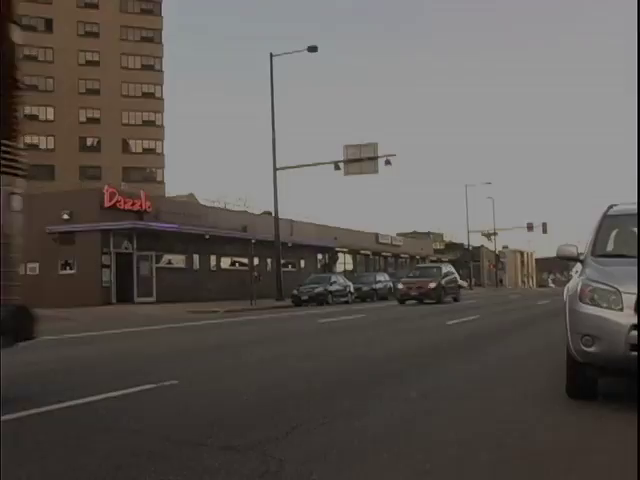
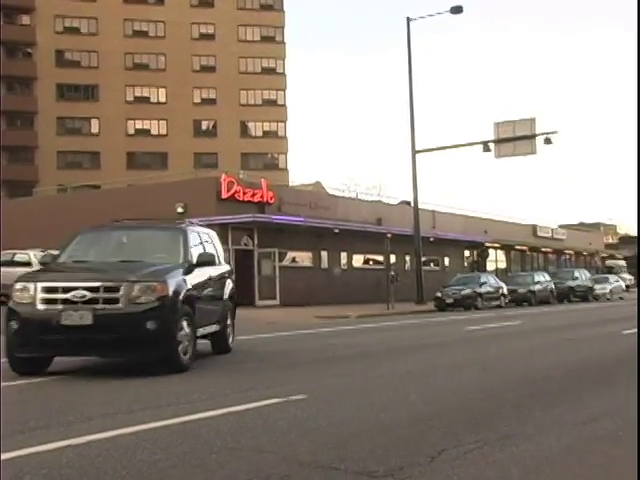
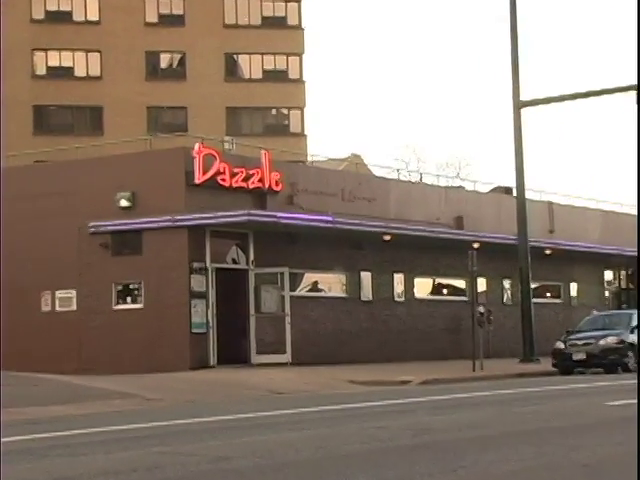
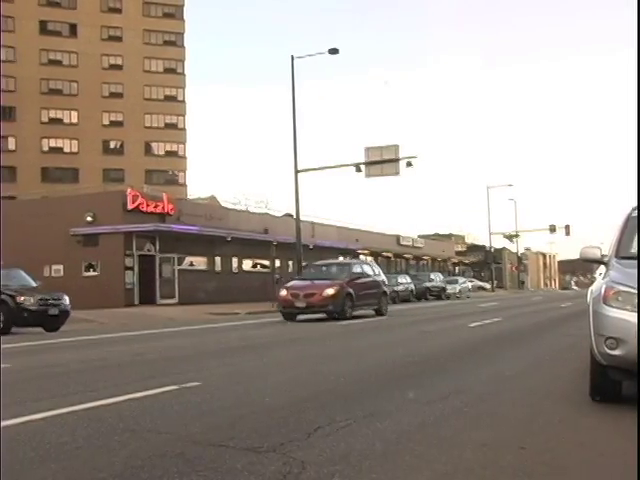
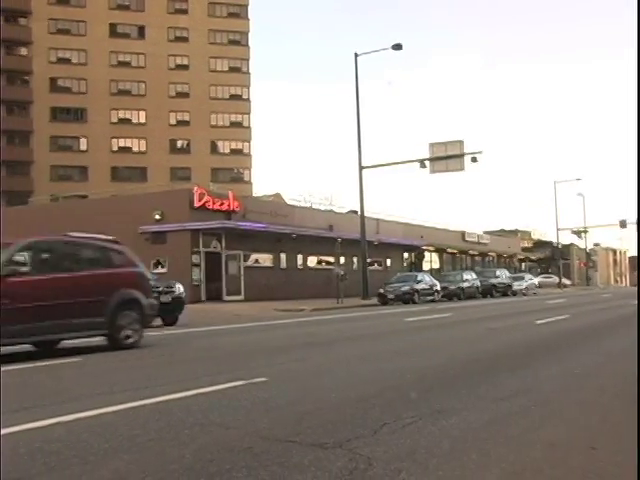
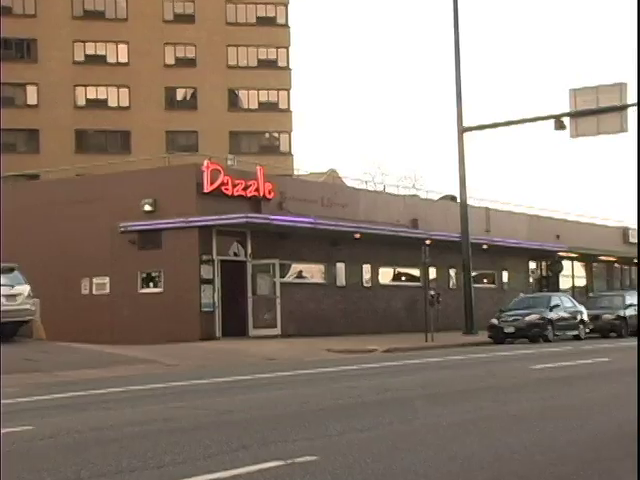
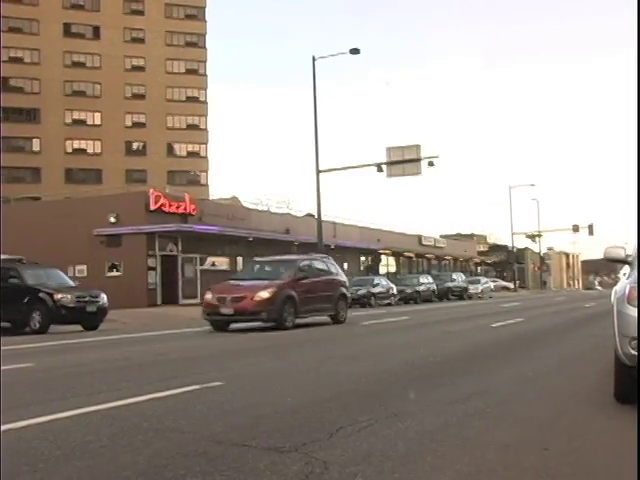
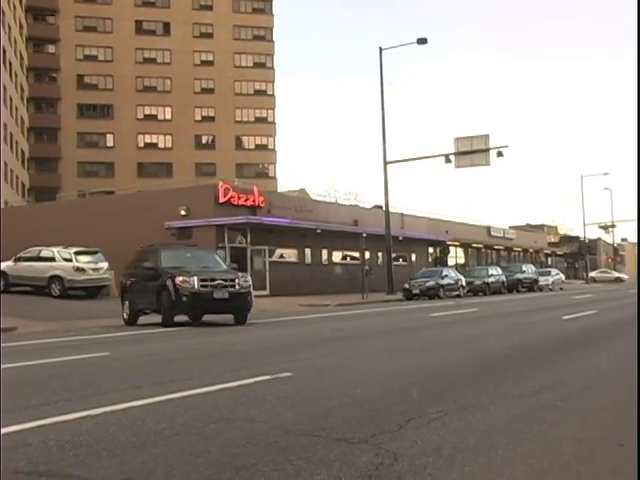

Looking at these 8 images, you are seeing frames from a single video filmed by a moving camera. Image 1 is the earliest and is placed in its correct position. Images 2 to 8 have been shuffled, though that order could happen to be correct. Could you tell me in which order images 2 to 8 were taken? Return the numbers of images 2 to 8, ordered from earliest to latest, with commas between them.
4, 7, 5, 8, 2, 6, 3
